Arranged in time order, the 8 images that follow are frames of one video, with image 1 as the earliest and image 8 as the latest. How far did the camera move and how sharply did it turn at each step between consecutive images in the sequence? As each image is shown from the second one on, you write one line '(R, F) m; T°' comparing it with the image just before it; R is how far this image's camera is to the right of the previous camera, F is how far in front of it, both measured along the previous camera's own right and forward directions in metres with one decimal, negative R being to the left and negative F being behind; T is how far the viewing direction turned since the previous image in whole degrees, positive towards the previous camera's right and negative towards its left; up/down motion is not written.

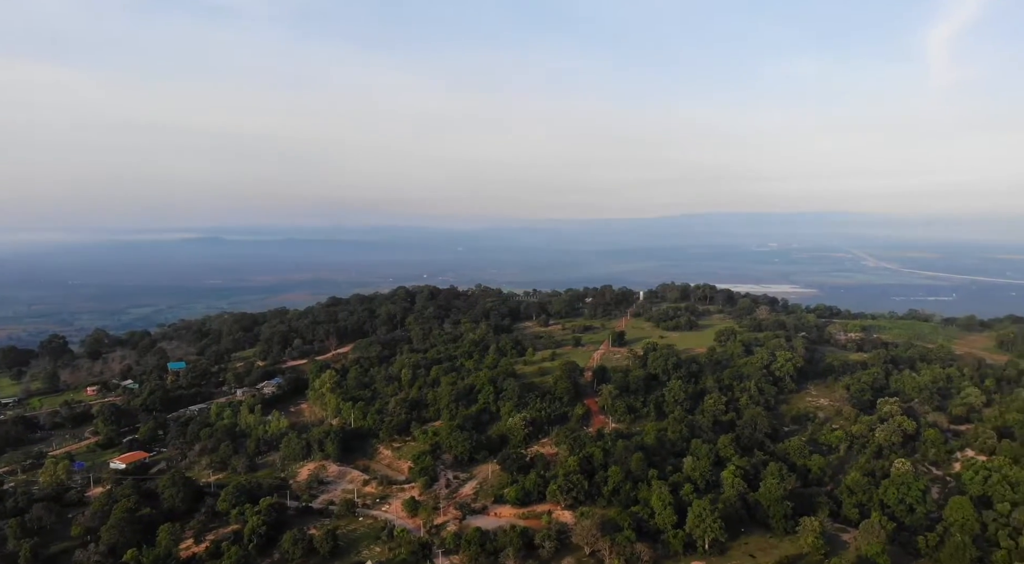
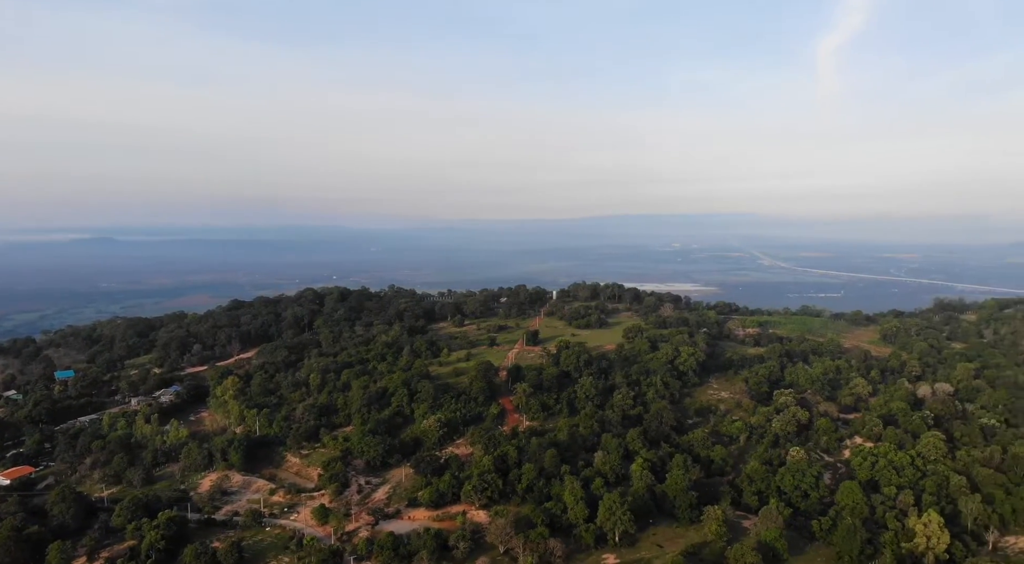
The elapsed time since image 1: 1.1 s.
(+0.8, +0.2) m; +6°
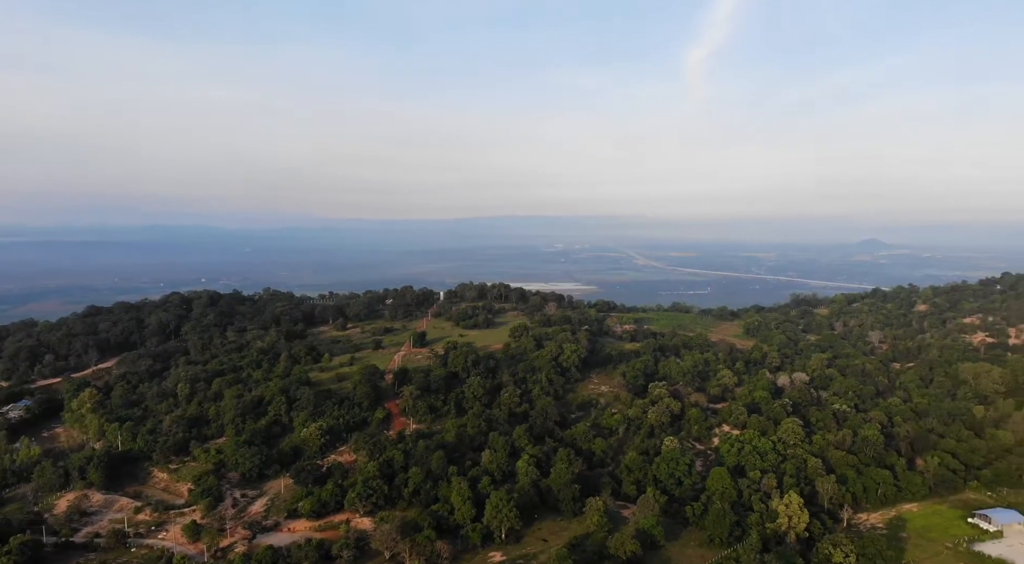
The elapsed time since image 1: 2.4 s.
(+1.4, -0.1) m; +8°
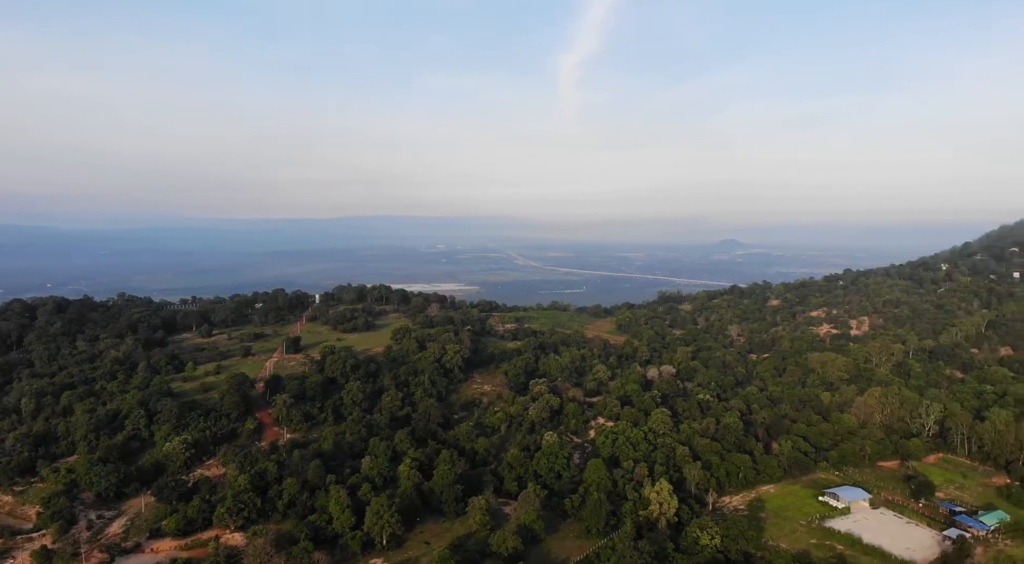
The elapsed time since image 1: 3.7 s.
(+1.0, -0.1) m; +9°
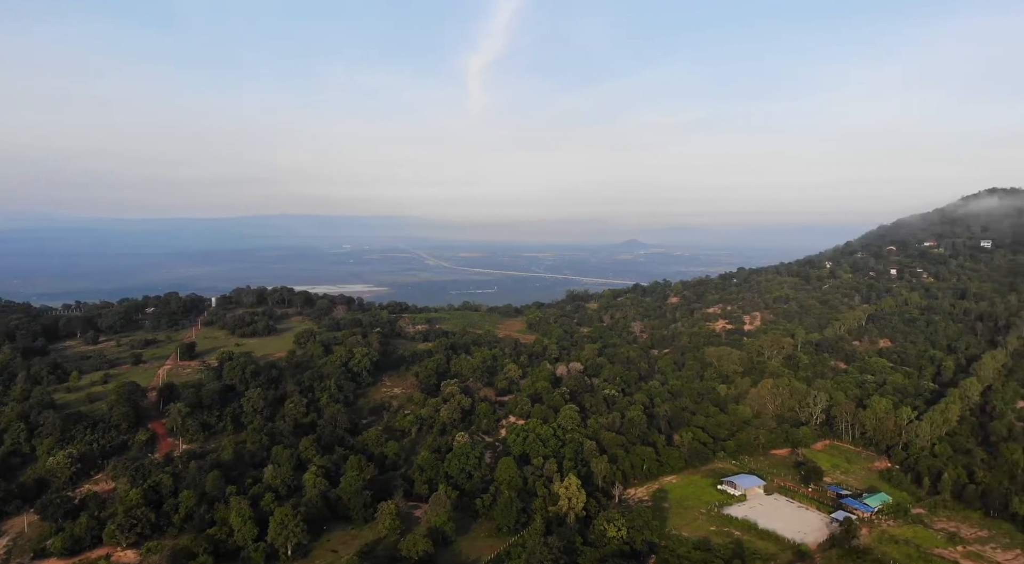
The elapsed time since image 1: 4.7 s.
(+0.9, 0.0) m; +6°
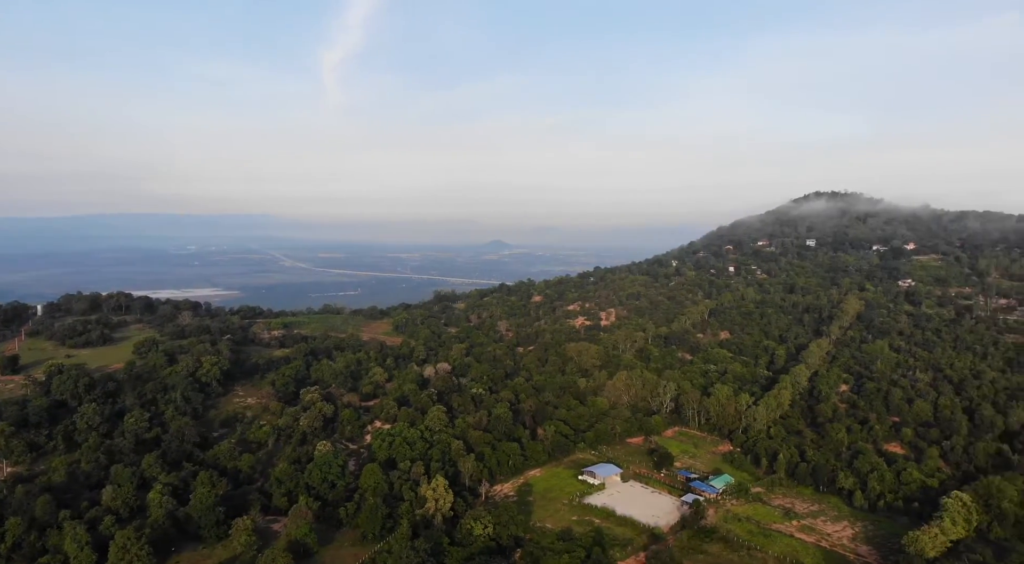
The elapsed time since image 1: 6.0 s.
(+1.5, -0.1) m; +9°
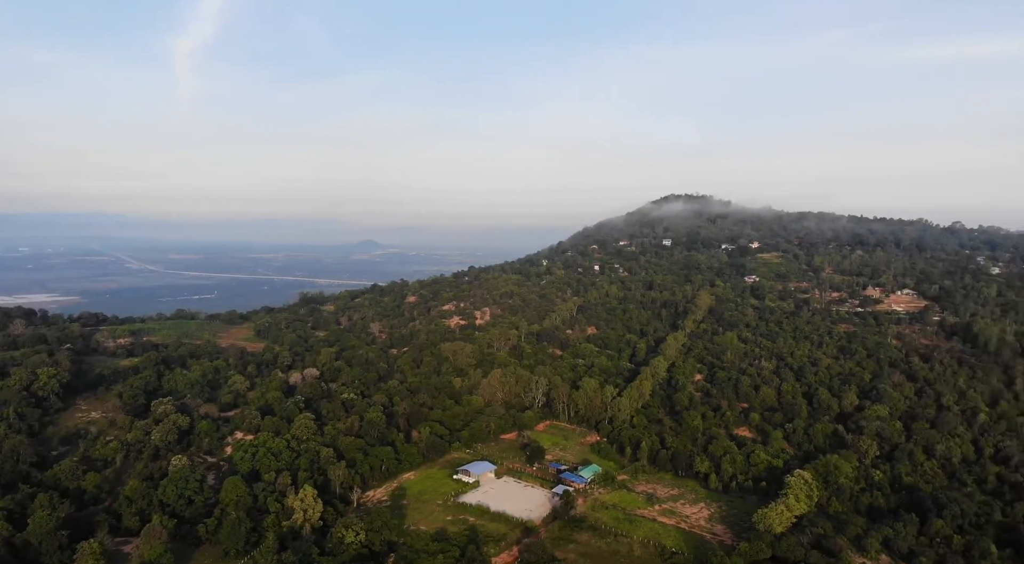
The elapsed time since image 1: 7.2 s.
(+1.0, -0.1) m; +9°
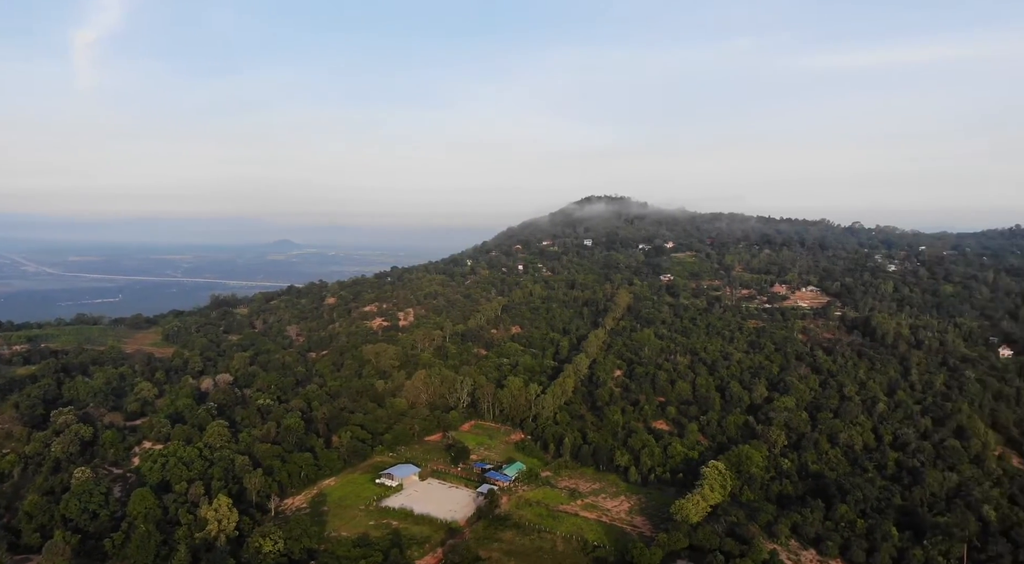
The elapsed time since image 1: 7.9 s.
(+0.5, -0.1) m; +6°
